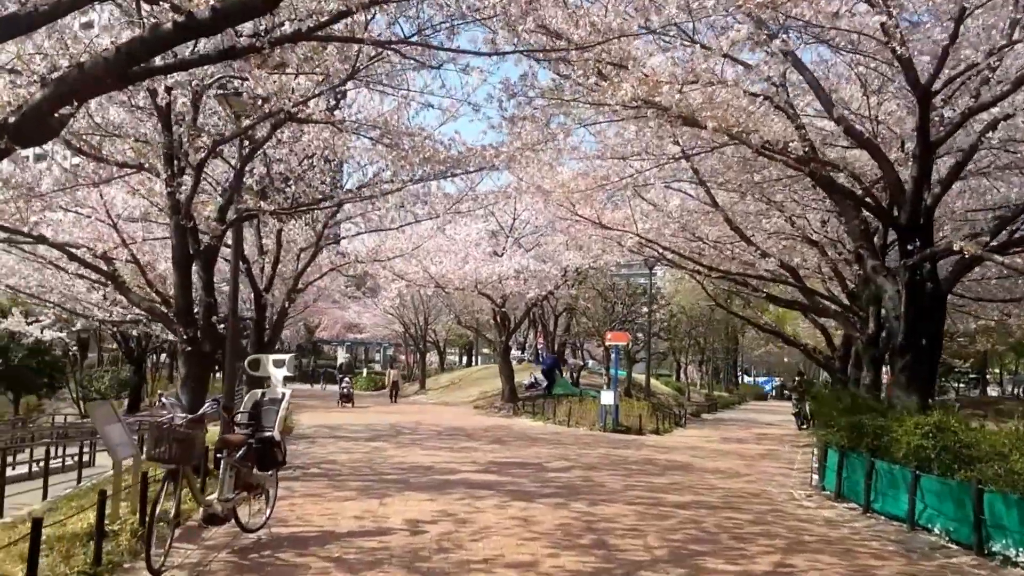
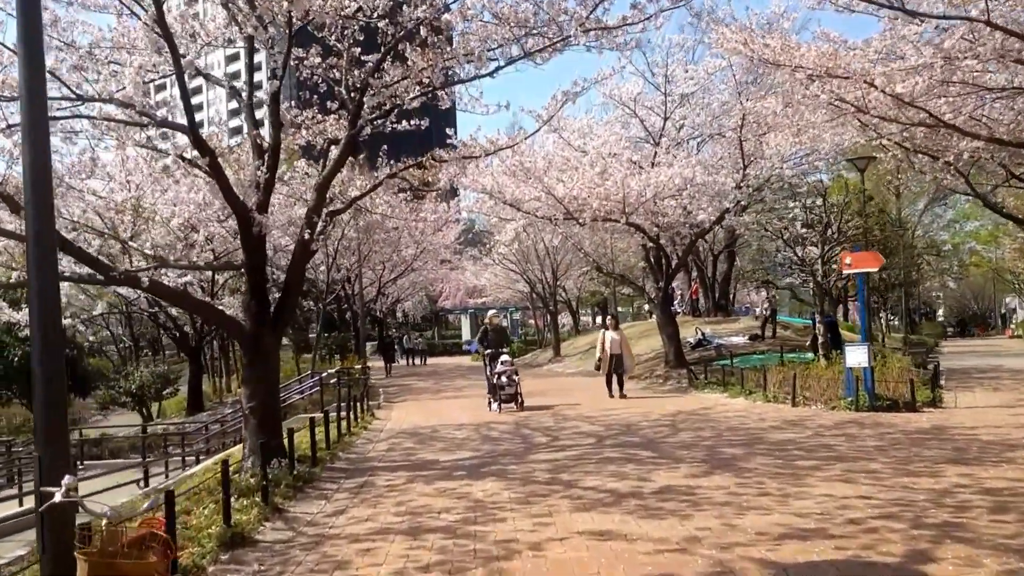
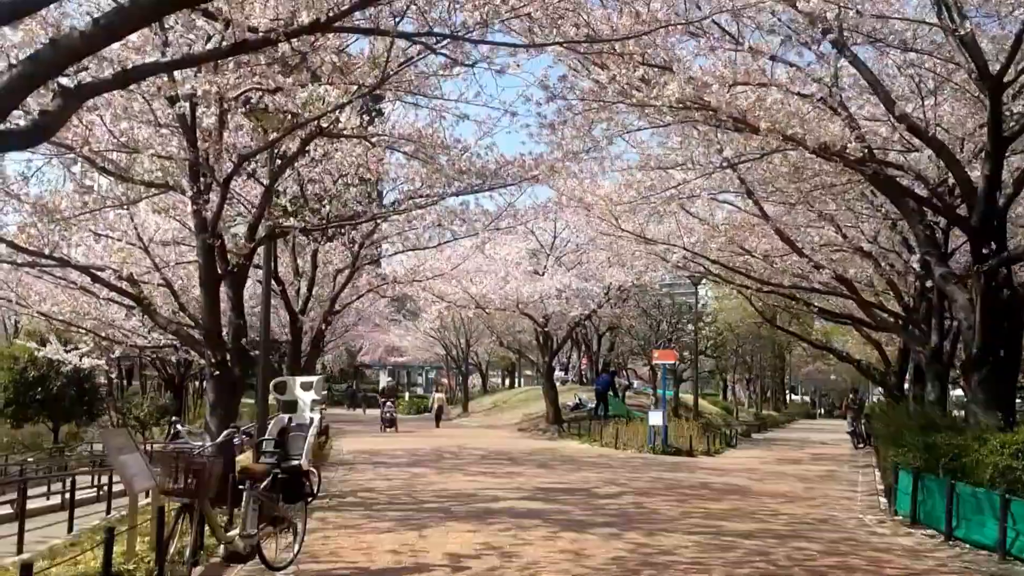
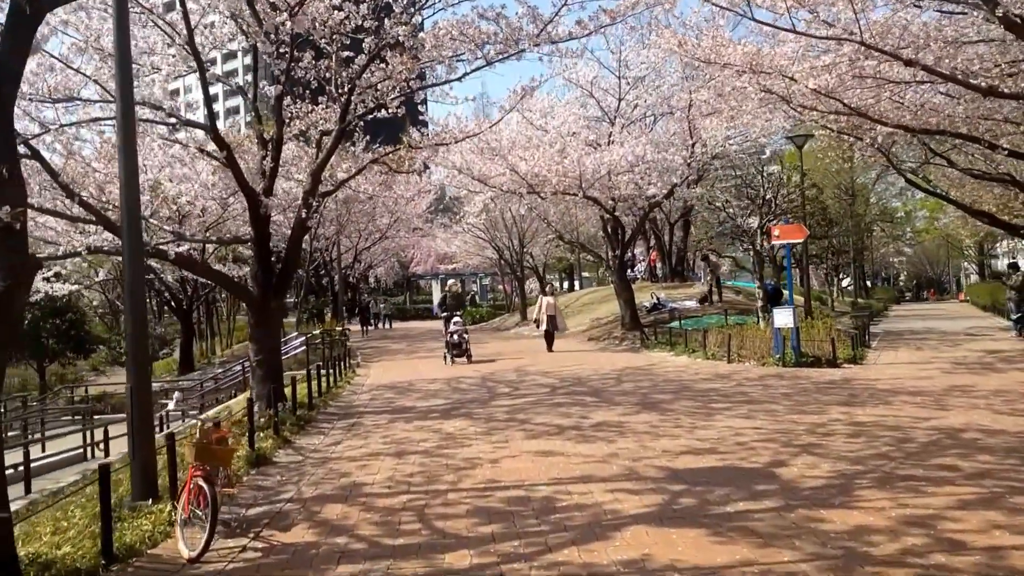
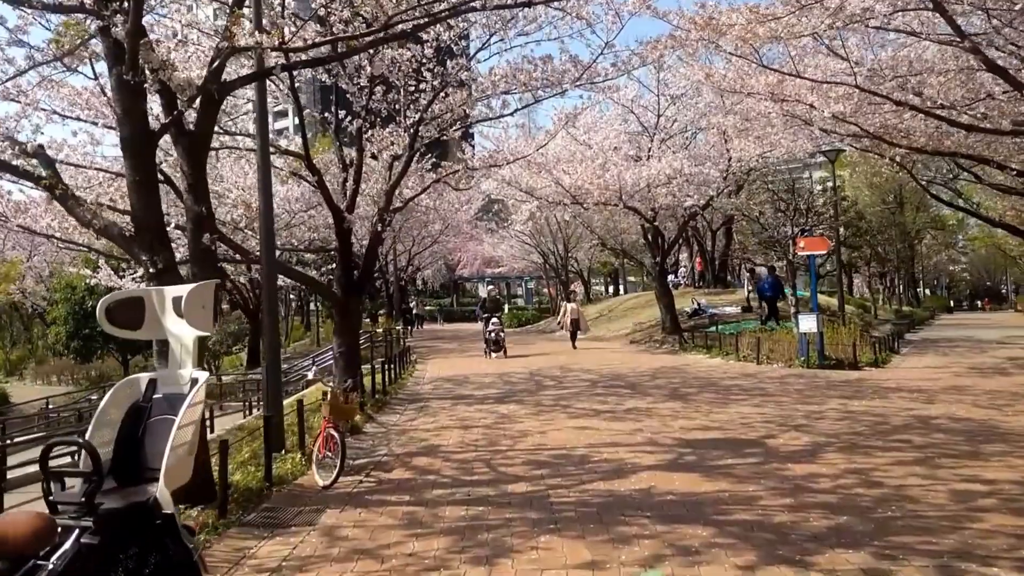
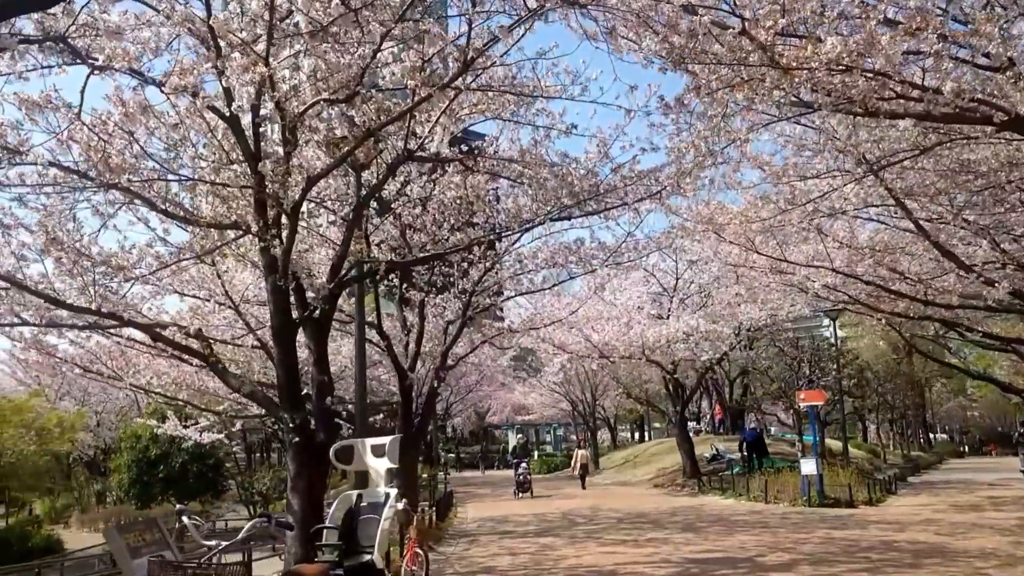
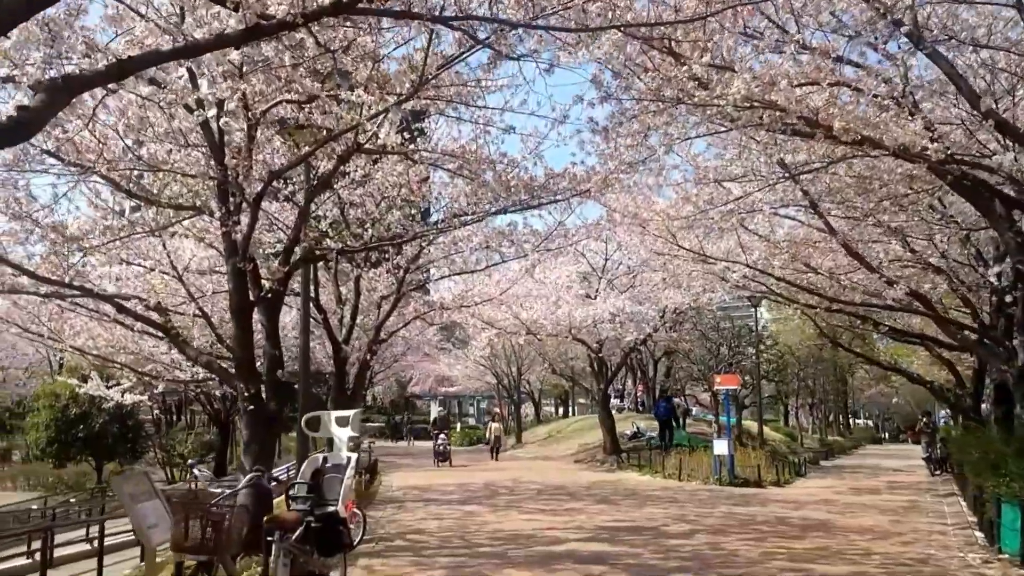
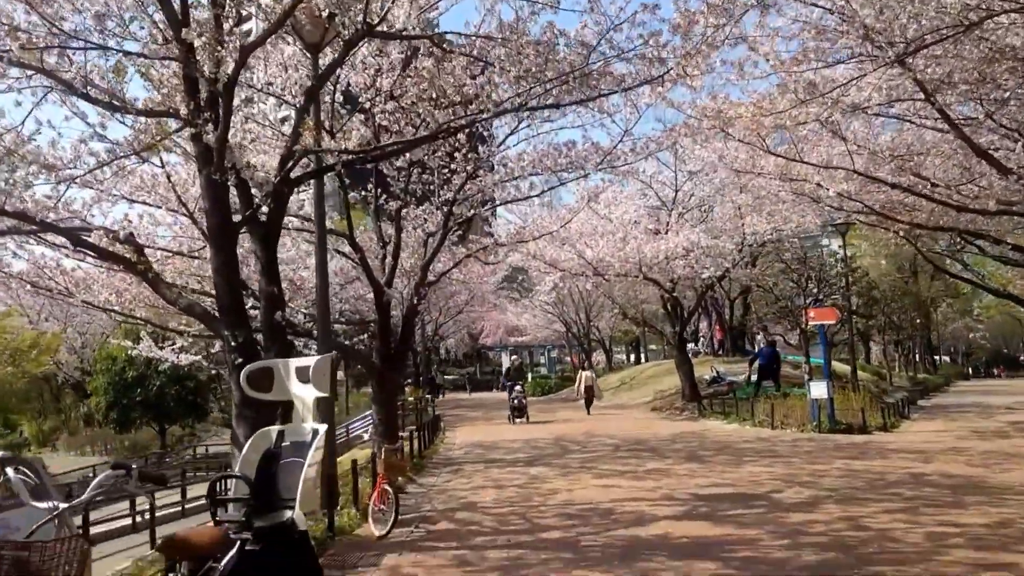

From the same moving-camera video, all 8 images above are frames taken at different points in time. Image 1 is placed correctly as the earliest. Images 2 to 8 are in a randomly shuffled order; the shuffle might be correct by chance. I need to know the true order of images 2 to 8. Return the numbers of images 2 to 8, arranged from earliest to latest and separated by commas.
3, 7, 6, 8, 5, 4, 2
